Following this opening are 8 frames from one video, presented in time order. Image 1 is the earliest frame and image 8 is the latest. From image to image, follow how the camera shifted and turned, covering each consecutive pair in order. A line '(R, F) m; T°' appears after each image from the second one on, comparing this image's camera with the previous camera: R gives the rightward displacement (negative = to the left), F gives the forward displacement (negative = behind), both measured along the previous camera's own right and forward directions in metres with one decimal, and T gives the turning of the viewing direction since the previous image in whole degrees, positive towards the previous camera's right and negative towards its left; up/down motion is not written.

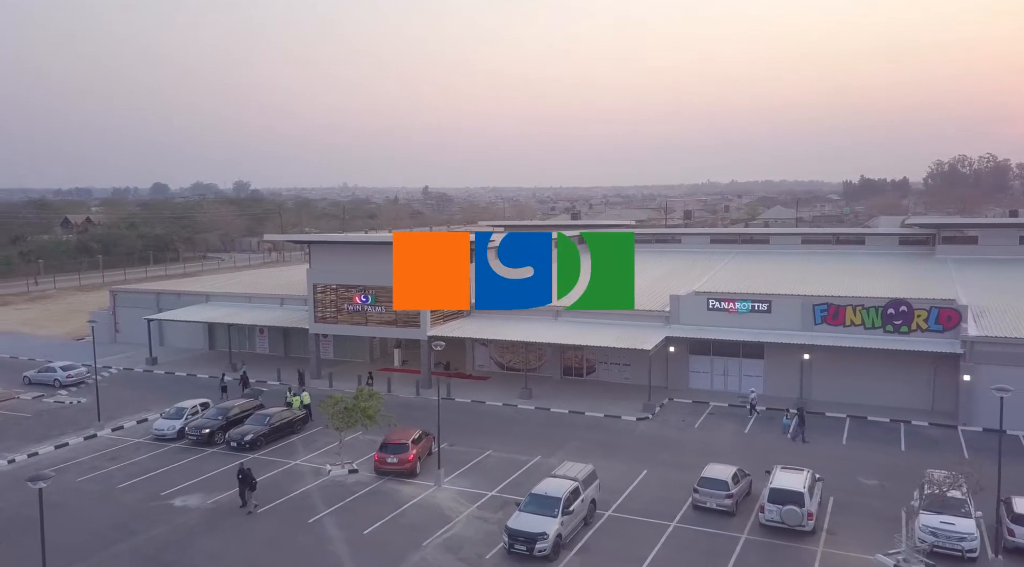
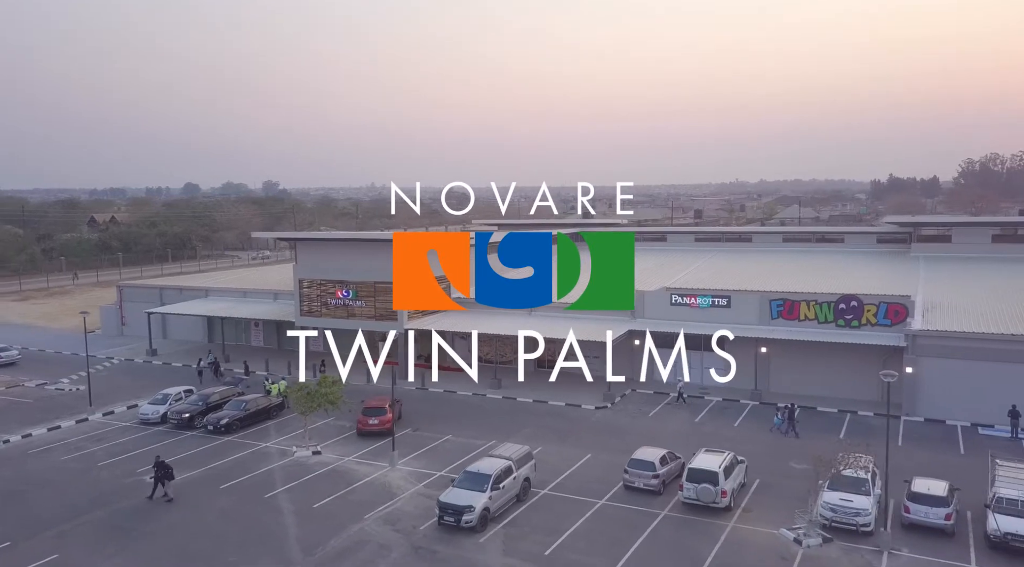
(+2.5, -1.7) m; -2°
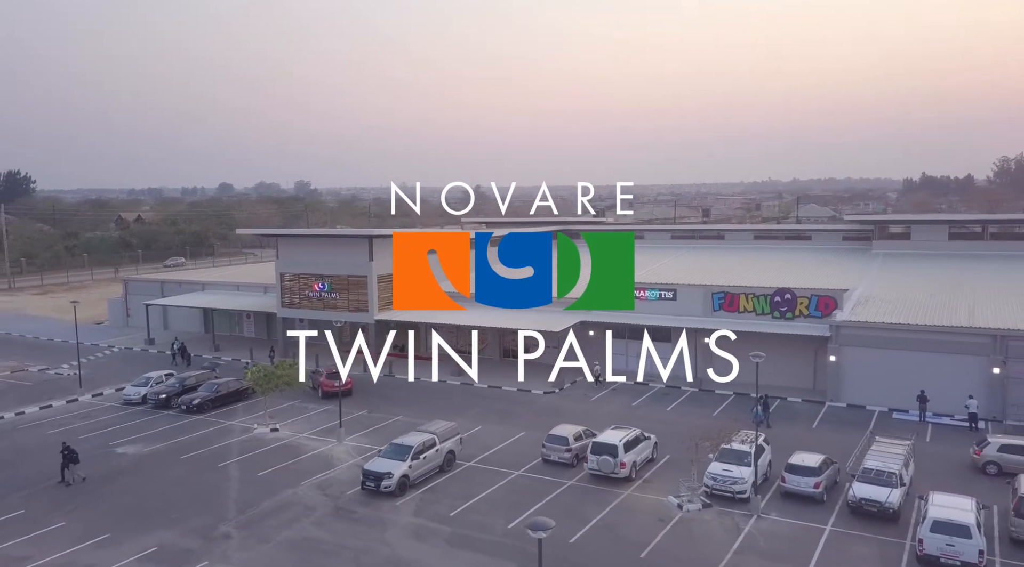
(+3.4, -2.4) m; -2°
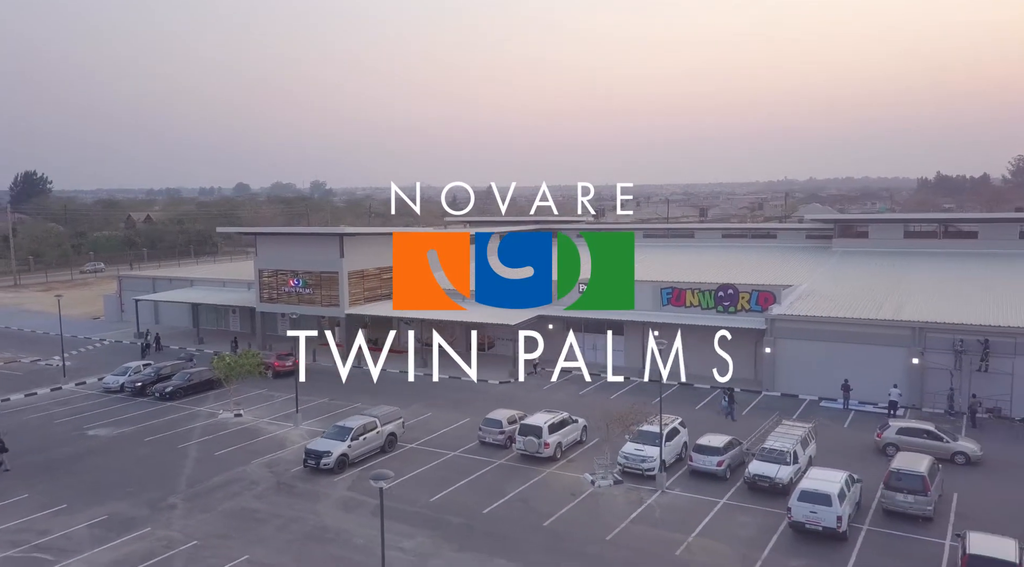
(+2.7, -2.0) m; -1°
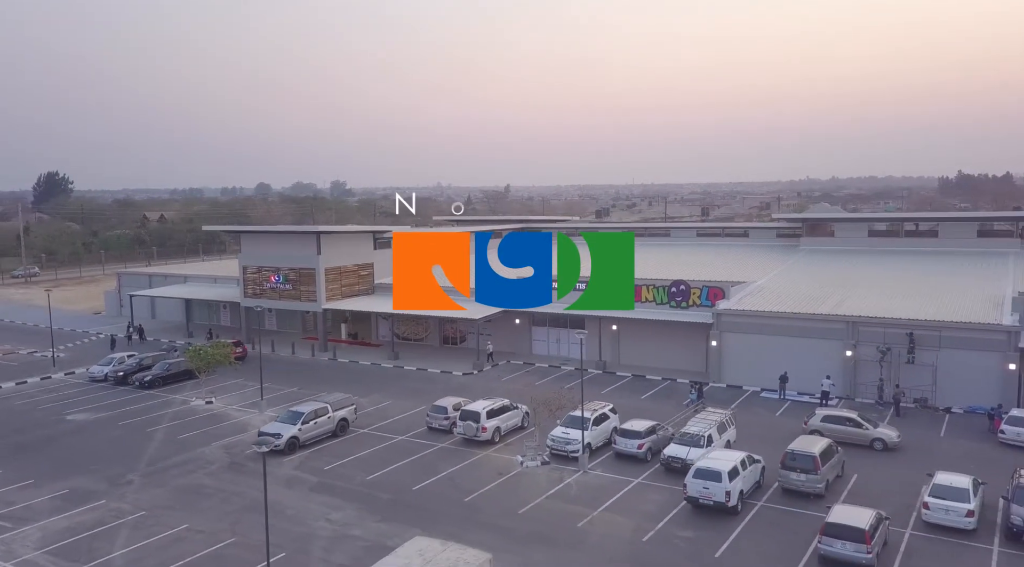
(+2.7, -1.7) m; -1°
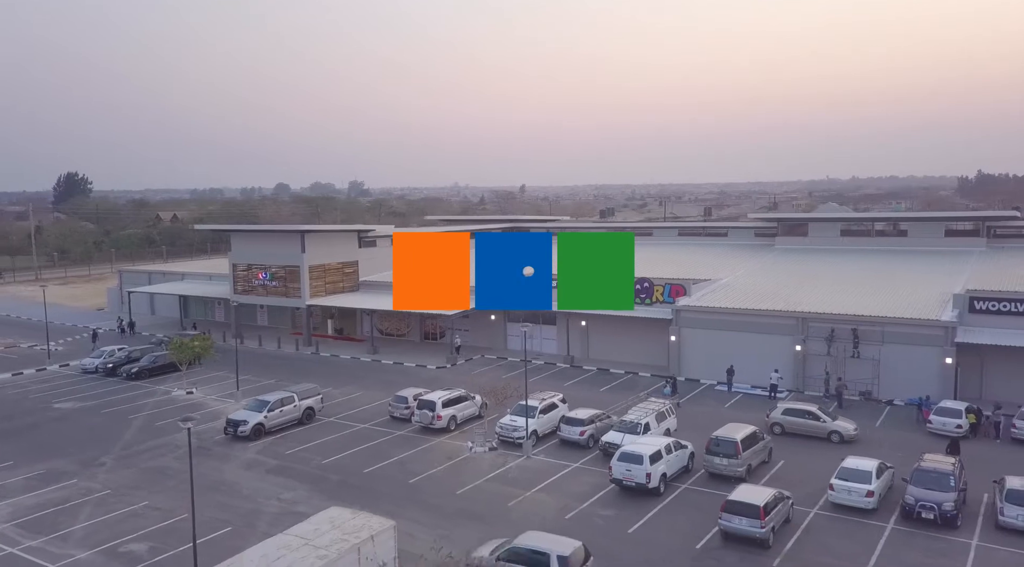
(+2.3, -1.5) m; -1°
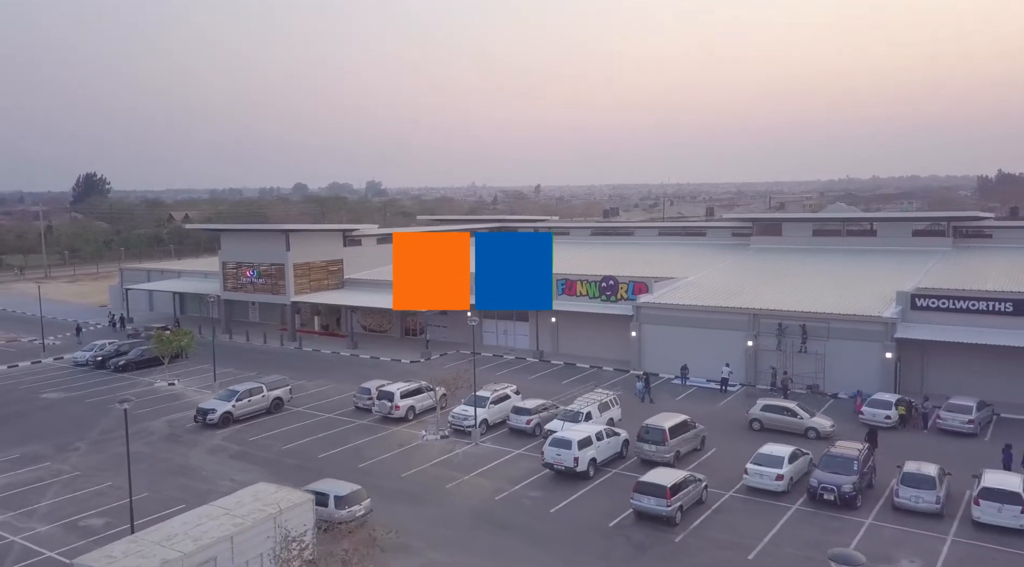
(+2.4, -1.5) m; -1°
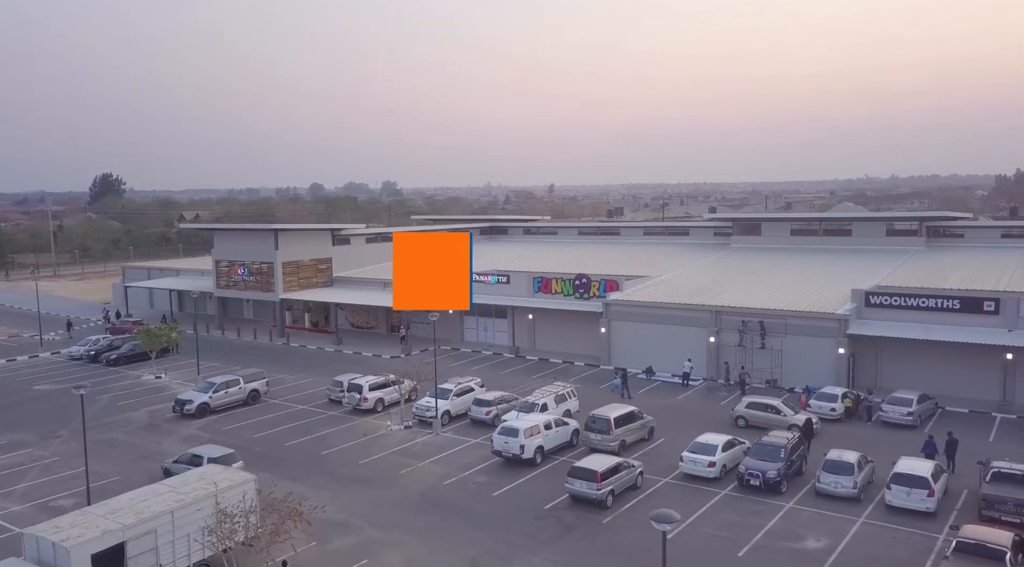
(+2.0, -1.3) m; -1°
